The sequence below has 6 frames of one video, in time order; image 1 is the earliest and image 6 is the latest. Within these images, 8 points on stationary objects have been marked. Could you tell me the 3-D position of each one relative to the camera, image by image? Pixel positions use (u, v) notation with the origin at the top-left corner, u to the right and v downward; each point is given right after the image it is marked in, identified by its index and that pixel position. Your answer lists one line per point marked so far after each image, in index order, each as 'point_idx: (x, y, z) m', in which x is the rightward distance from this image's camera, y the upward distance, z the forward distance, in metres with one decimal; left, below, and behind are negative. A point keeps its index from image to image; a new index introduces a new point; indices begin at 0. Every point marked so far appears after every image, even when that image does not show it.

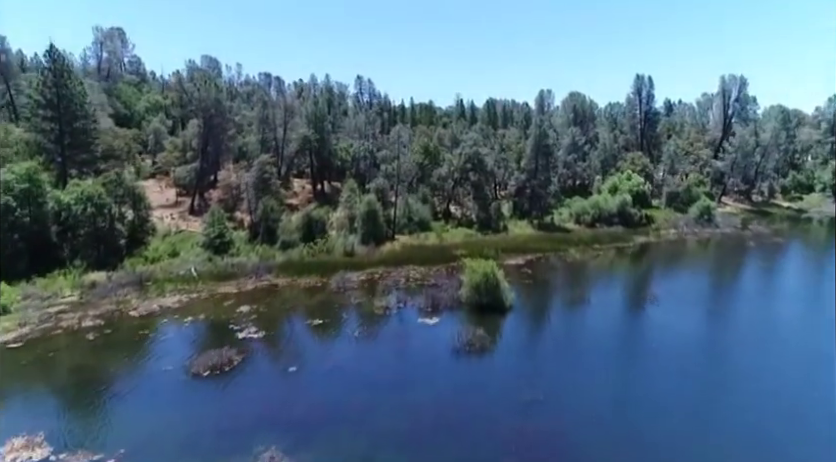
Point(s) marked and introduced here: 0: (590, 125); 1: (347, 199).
0: (+5.9, +3.6, +17.9) m
1: (-1.7, +0.6, +11.6) m
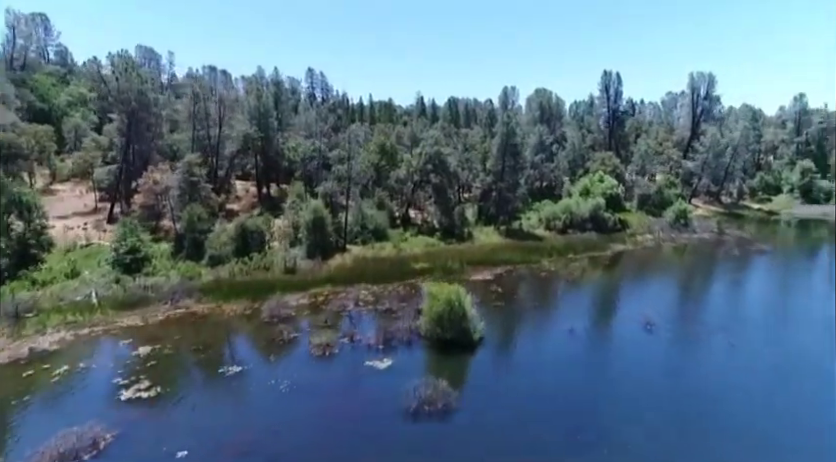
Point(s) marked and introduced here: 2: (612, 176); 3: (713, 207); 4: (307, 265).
0: (+4.6, +3.5, +17.4) m
1: (-2.5, +0.5, +10.6) m
2: (+6.6, +1.4, +17.8) m
3: (+7.2, +0.6, +13.1) m
4: (-2.4, -0.8, +11.0) m
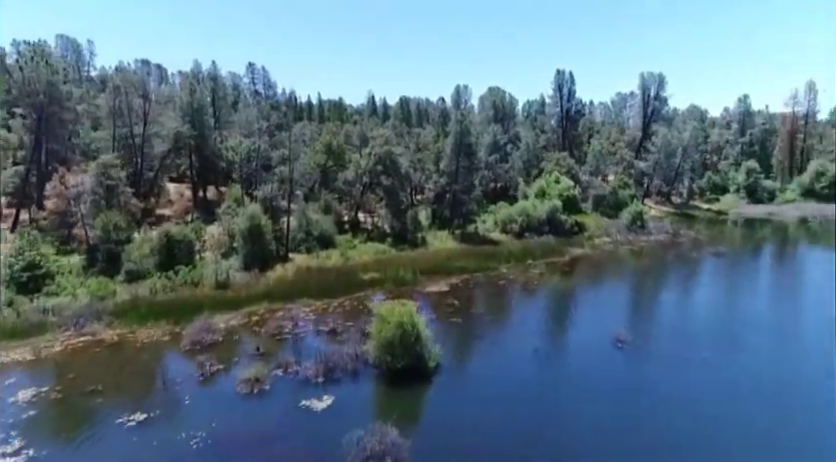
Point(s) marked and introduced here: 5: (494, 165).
0: (+3.0, +3.5, +17.2) m
1: (-3.4, +0.4, +9.8) m
2: (+5.0, +1.4, +17.7) m
3: (+6.0, +0.6, +13.1) m
4: (-3.3, -0.9, +10.2) m
5: (+2.5, +2.3, +18.8) m
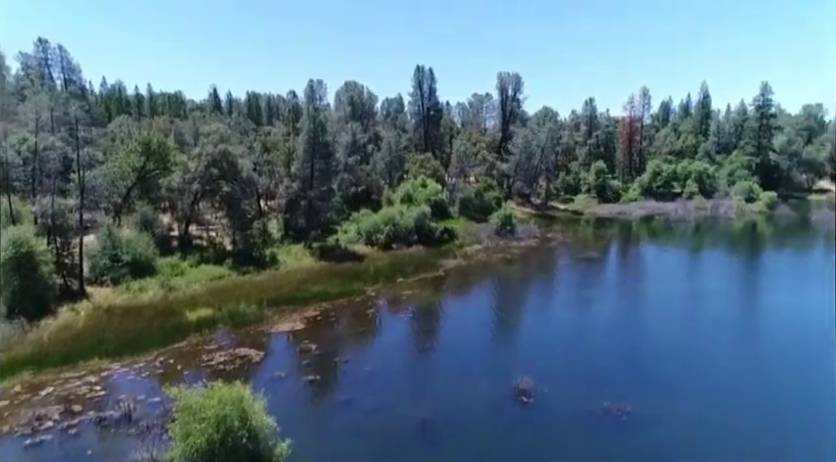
0: (-1.4, +3.4, +16.4) m
1: (-5.7, +0.1, +7.6) m
2: (+0.4, +1.3, +17.4) m
3: (+2.6, +0.6, +13.2) m
4: (-5.6, -1.2, +8.0) m
5: (-2.2, +2.1, +17.8) m
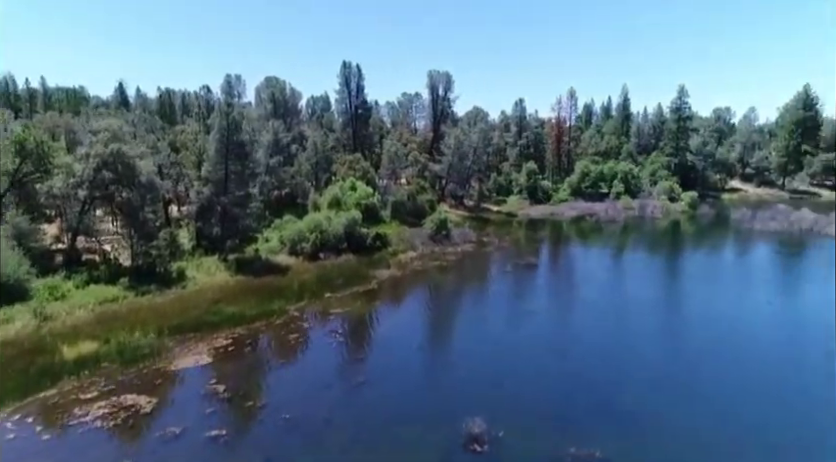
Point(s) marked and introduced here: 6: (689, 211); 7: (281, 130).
0: (-3.5, +3.2, +15.5) m
1: (-6.5, -0.1, +6.3) m
2: (-1.8, +1.2, +16.8) m
3: (+0.9, +0.5, +12.9) m
4: (-6.5, -1.4, +6.7) m
5: (-4.5, +1.9, +16.8) m
6: (+7.3, +0.5, +14.3) m
7: (-3.9, +2.9, +15.0) m
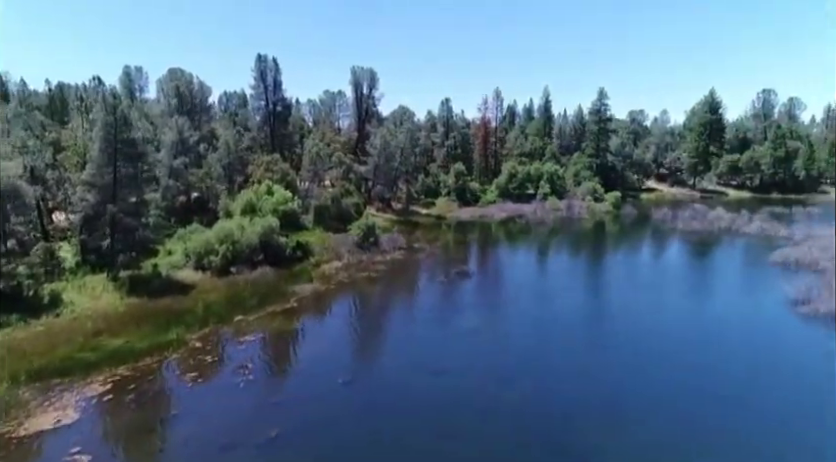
0: (-5.6, +3.0, +14.3) m
1: (-7.3, -0.4, +4.8) m
2: (-4.0, +1.0, +15.8) m
3: (-0.8, +0.4, +12.3) m
4: (-7.3, -1.6, +5.2) m
5: (-6.7, +1.7, +15.5) m
6: (+5.3, +0.5, +14.6) m
7: (-5.9, +2.7, +13.8) m
